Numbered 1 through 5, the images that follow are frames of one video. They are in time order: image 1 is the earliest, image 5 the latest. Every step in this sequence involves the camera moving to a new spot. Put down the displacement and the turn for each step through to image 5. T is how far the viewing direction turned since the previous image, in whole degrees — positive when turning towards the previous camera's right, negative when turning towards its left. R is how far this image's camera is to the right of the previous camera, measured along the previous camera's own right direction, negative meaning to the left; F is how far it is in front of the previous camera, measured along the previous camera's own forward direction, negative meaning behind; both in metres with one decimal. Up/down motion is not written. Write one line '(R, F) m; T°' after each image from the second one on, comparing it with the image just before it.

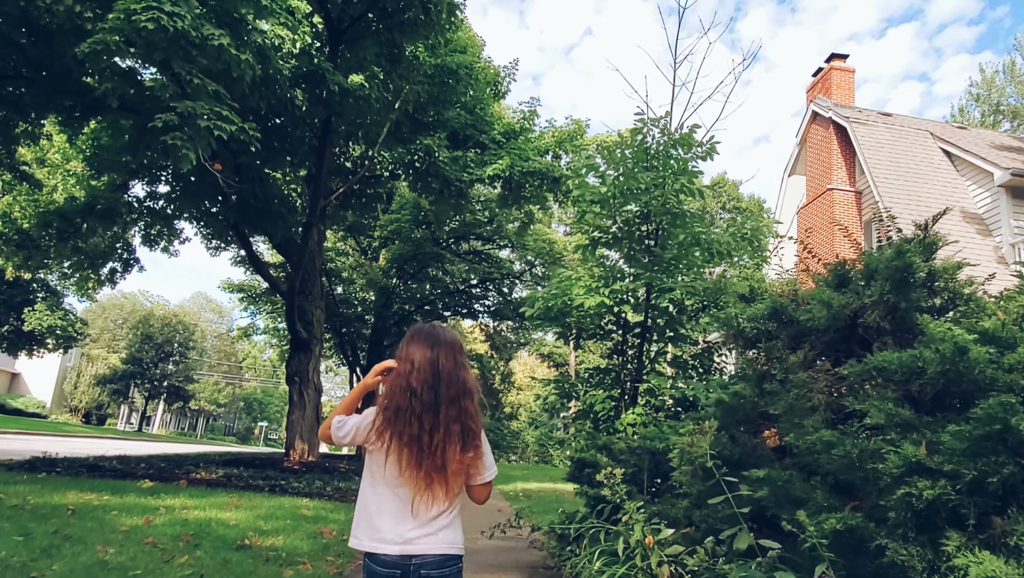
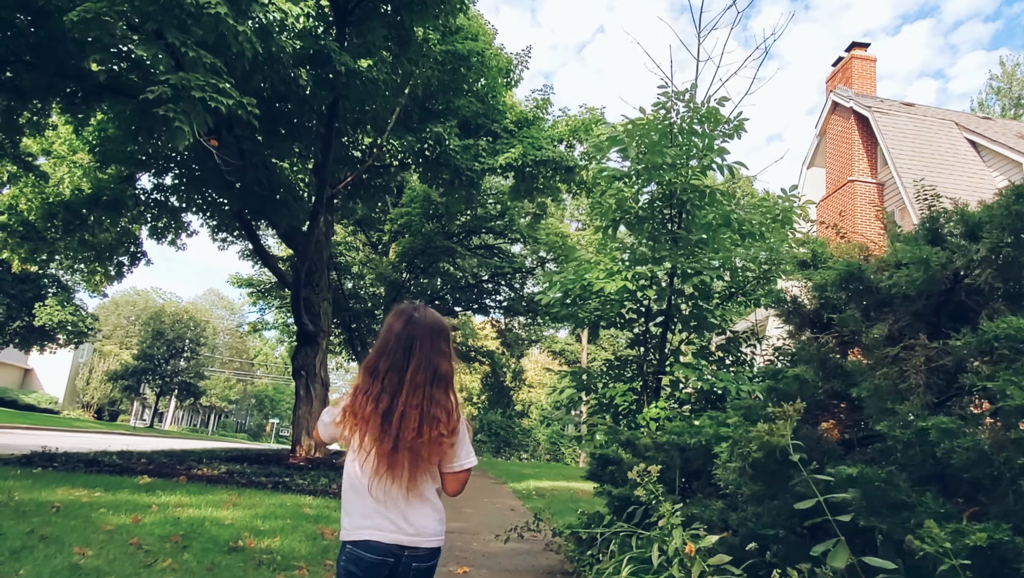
(0.0, +0.3) m; -1°
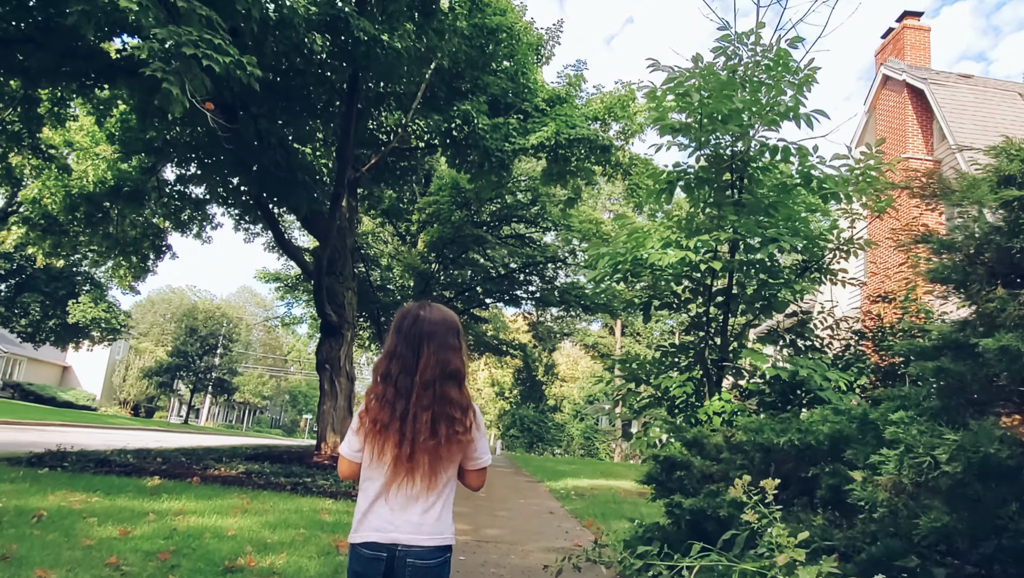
(-0.1, +0.6) m; -2°
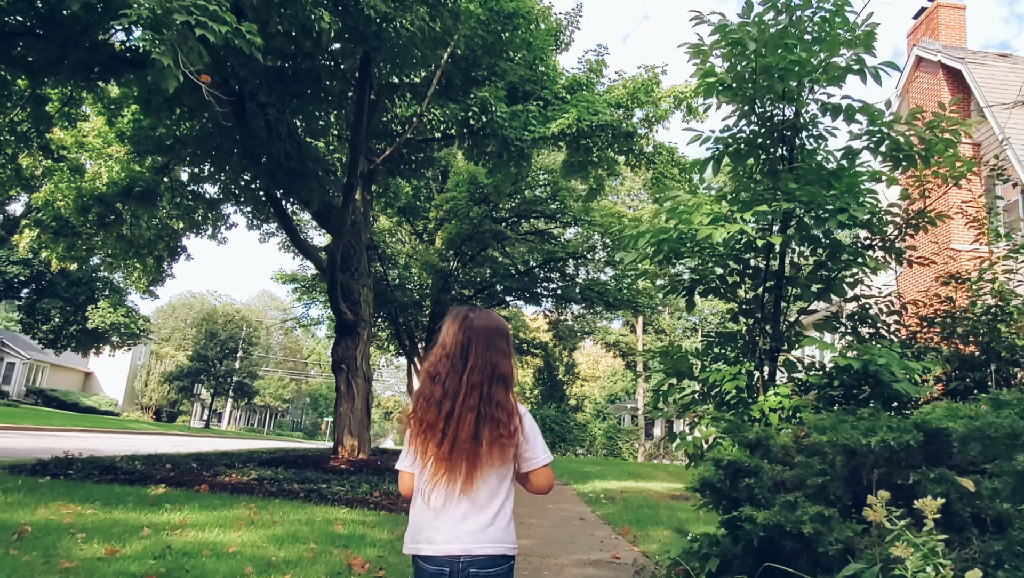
(-0.1, +0.4) m; -1°
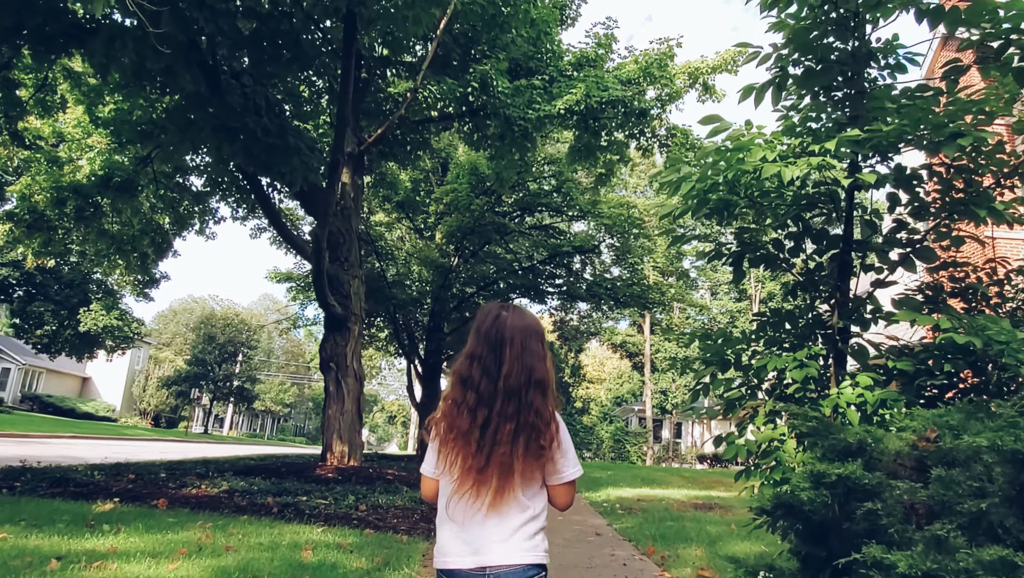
(0.0, +0.8) m; 0°
